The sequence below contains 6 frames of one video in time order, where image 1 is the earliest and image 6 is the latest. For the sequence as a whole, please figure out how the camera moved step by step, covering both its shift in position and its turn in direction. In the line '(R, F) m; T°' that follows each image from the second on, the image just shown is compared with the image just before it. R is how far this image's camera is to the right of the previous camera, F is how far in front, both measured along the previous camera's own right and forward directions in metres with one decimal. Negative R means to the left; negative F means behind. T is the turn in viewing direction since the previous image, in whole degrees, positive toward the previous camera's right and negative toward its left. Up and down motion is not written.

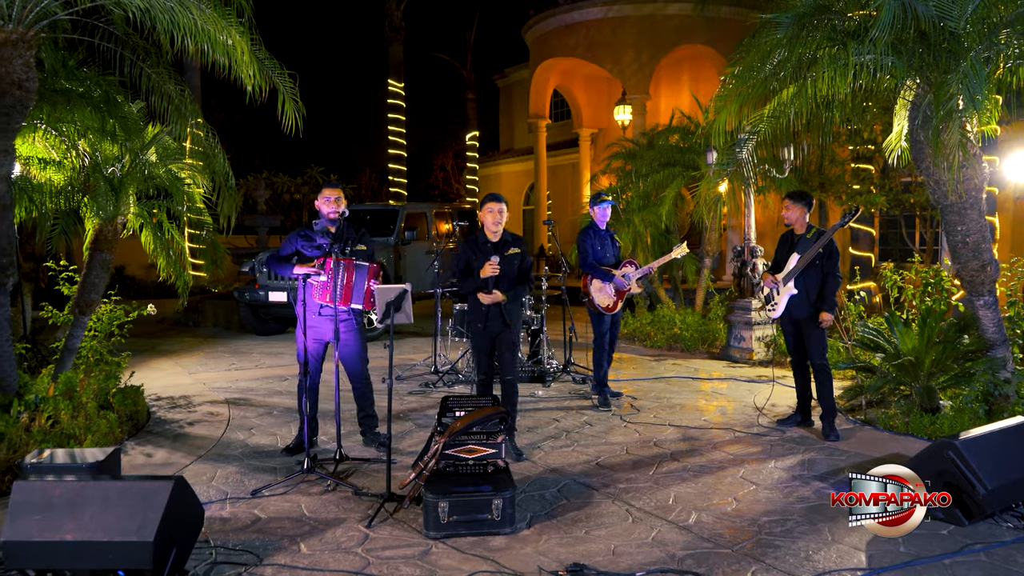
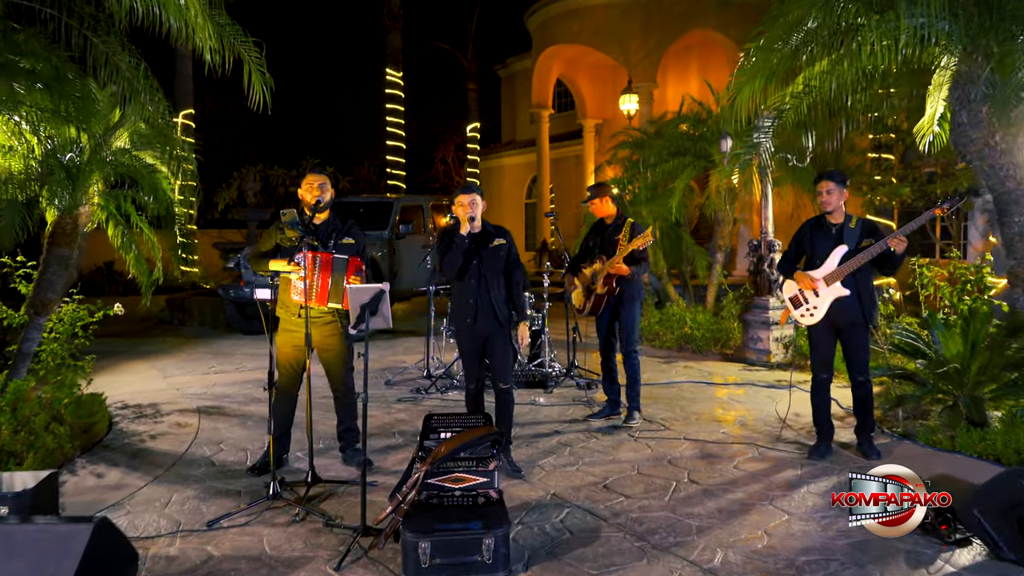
(0.0, +0.7) m; 0°
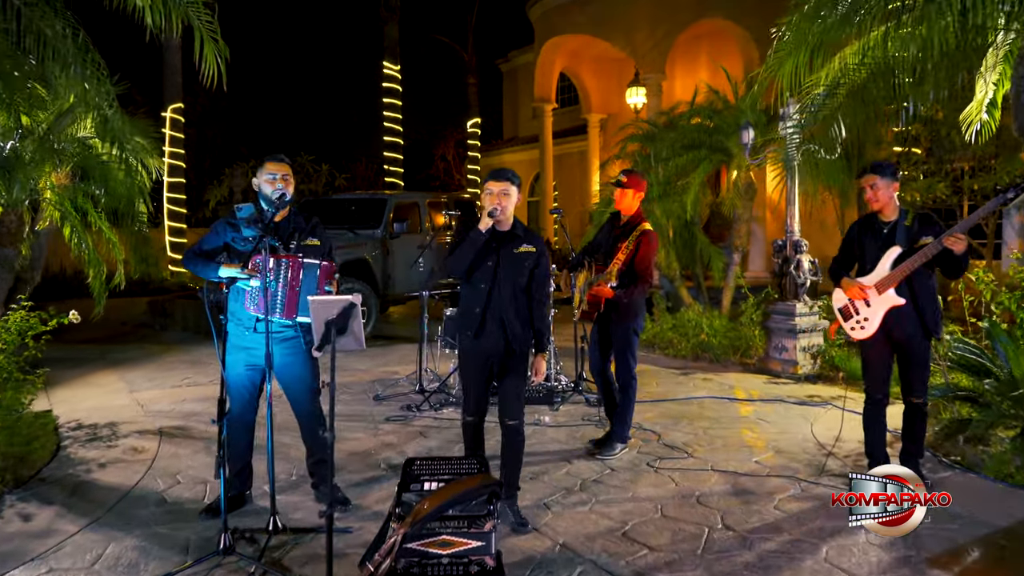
(0.0, +0.8) m; 0°
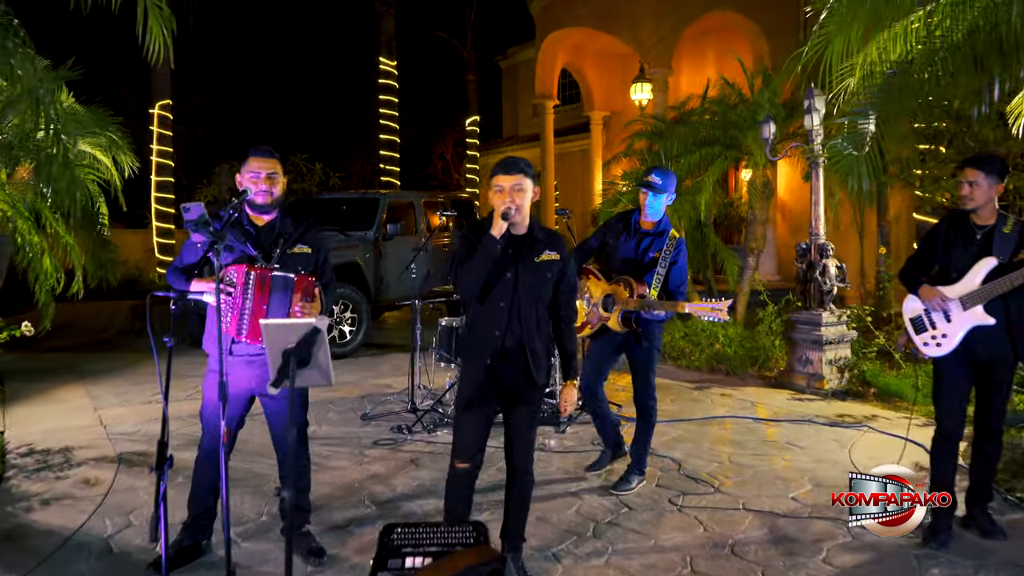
(0.0, +0.7) m; 0°
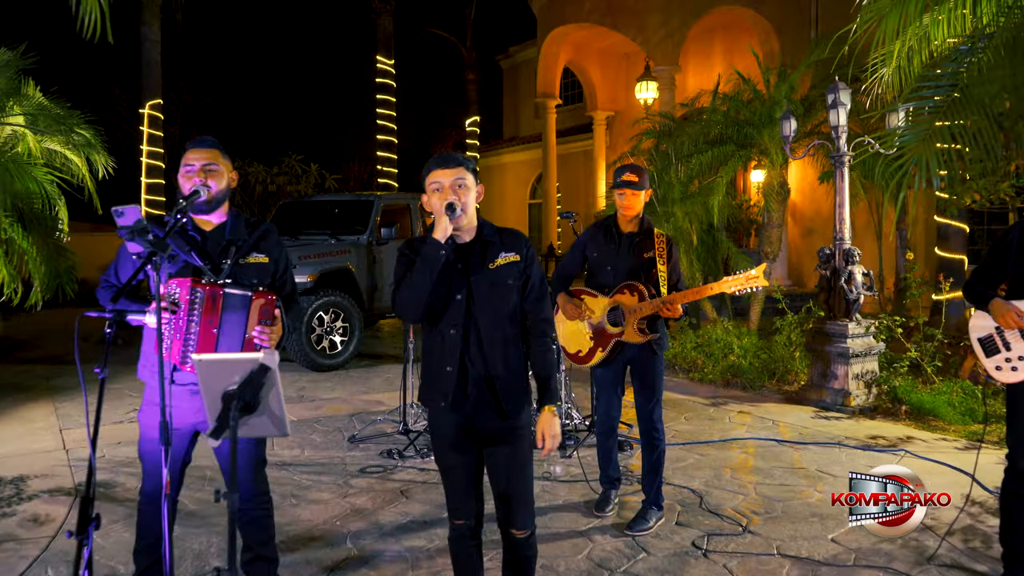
(0.0, +0.6) m; 0°
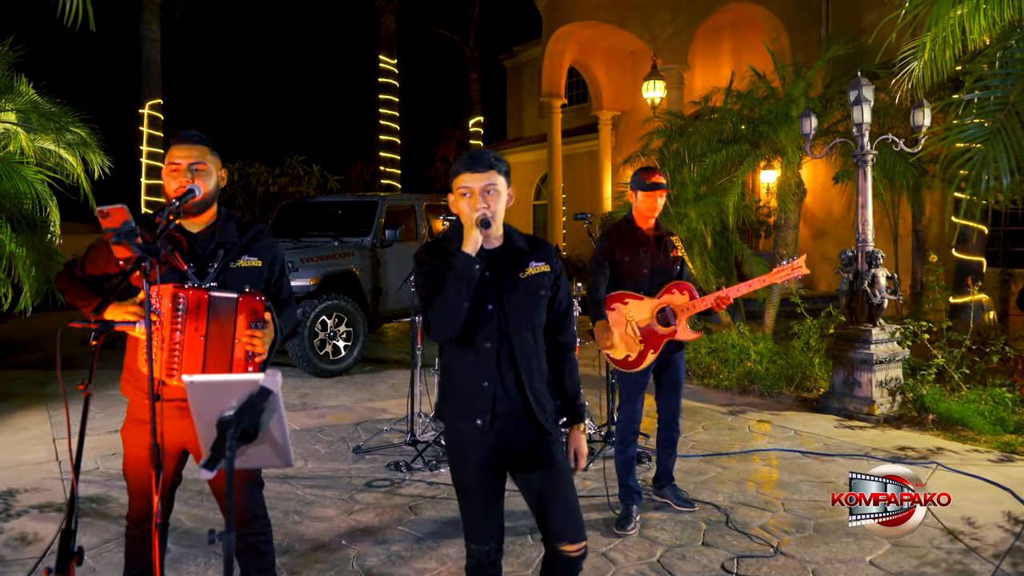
(-0.1, +0.3) m; 0°
